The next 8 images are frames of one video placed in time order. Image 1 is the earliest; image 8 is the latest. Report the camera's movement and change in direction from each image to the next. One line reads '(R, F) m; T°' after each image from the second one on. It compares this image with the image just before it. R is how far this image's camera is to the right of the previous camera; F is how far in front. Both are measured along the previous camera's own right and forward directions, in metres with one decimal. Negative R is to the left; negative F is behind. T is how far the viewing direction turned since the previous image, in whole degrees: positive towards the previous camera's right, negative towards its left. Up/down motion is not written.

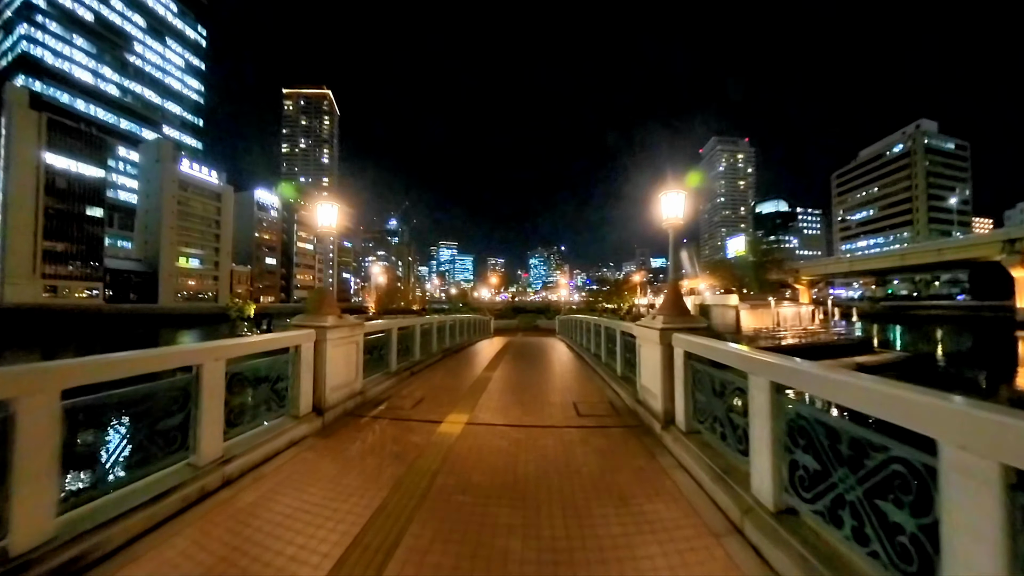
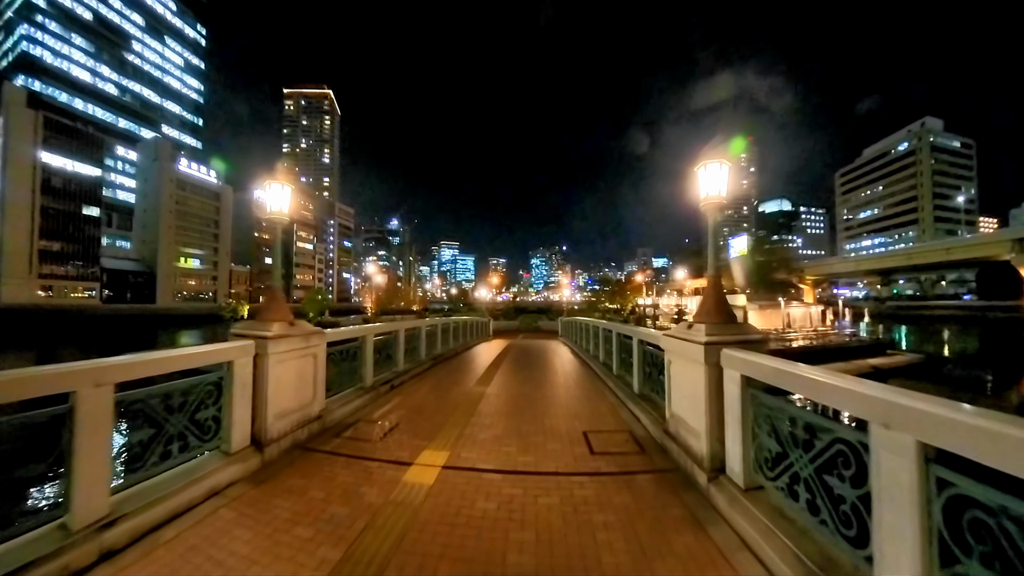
(+0.1, +1.1) m; 0°
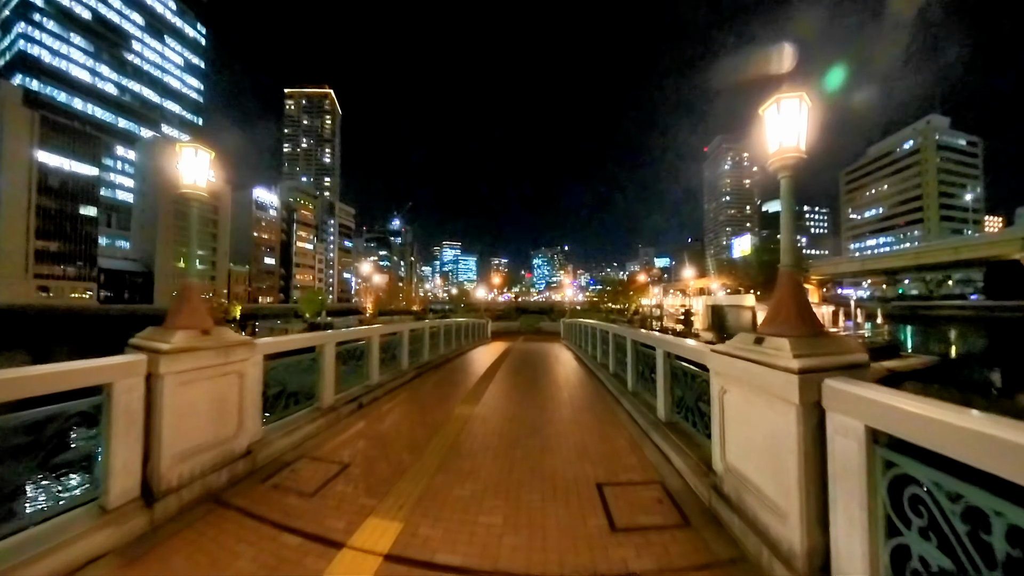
(+0.1, +1.1) m; 0°
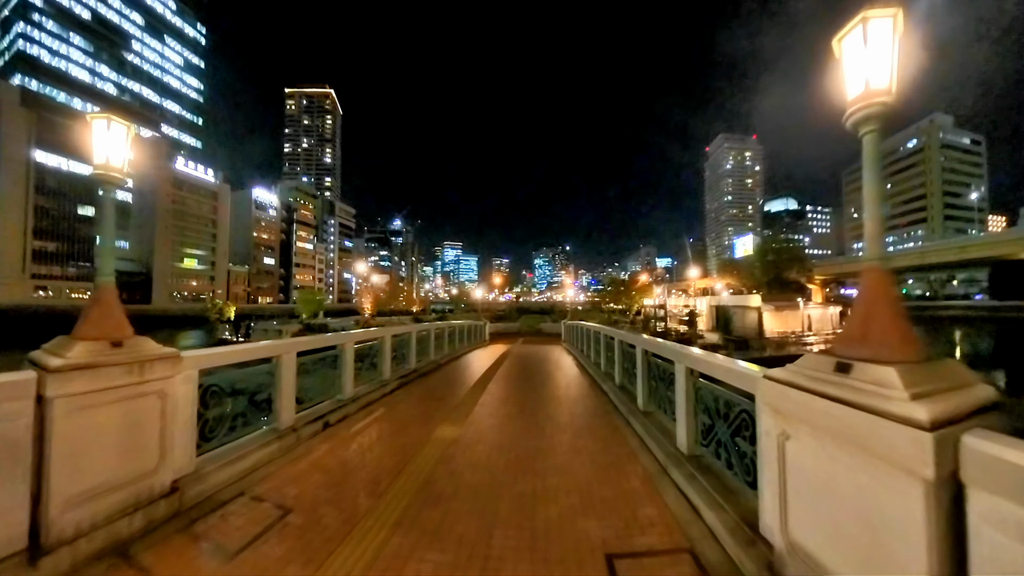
(+0.1, +0.7) m; 0°
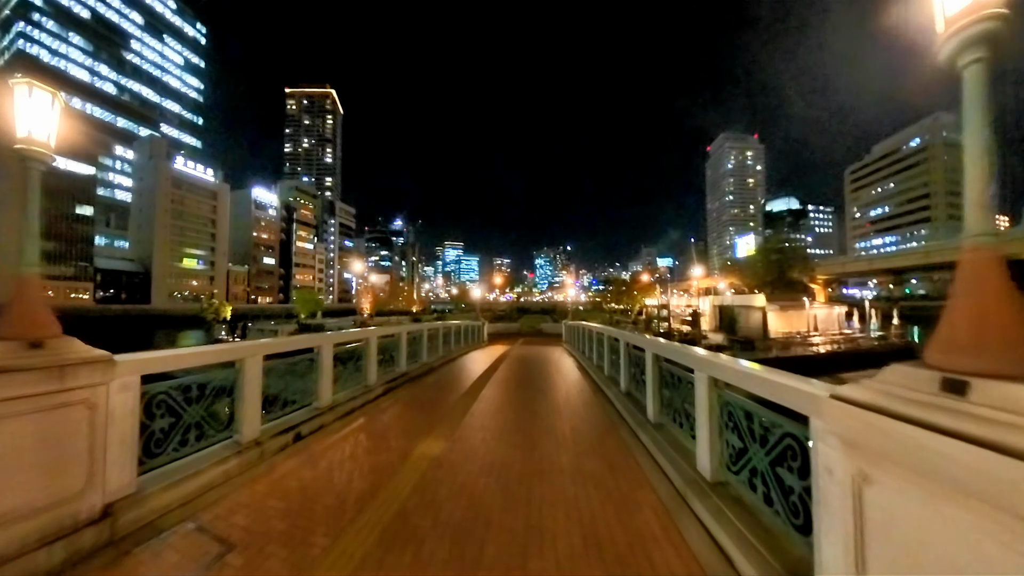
(+0.1, +0.5) m; 0°
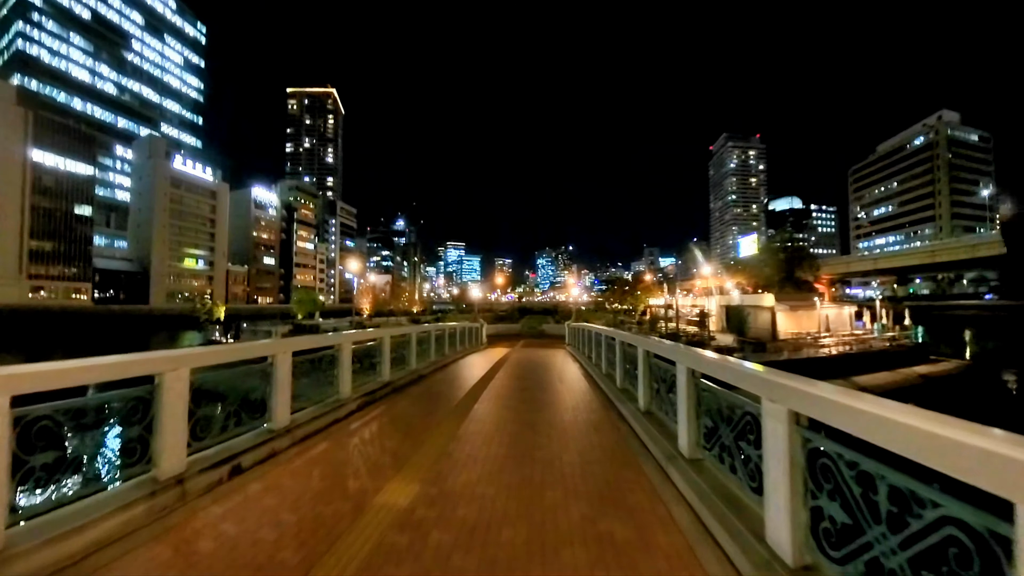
(0.0, +0.9) m; 0°
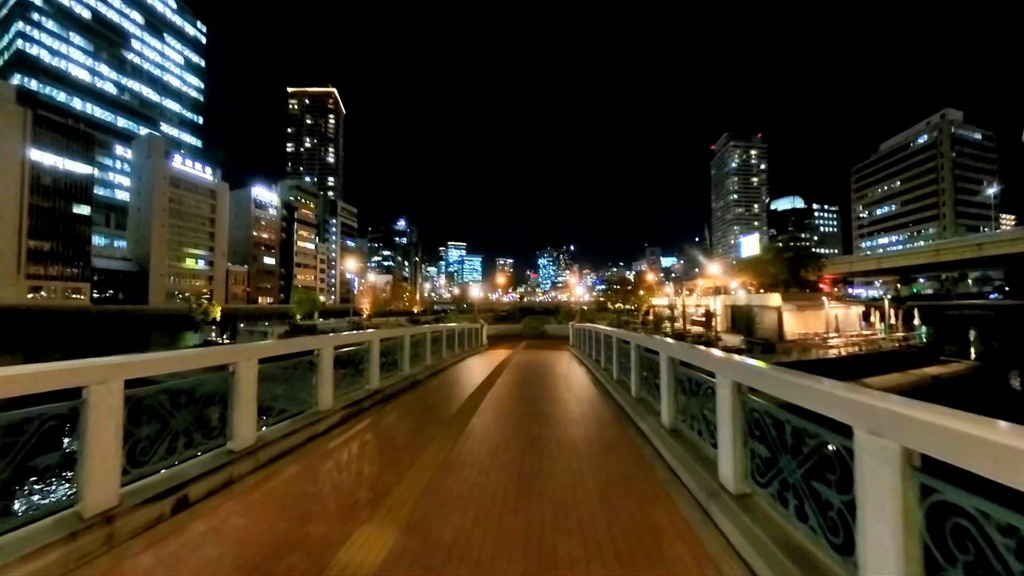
(0.0, +0.6) m; 0°
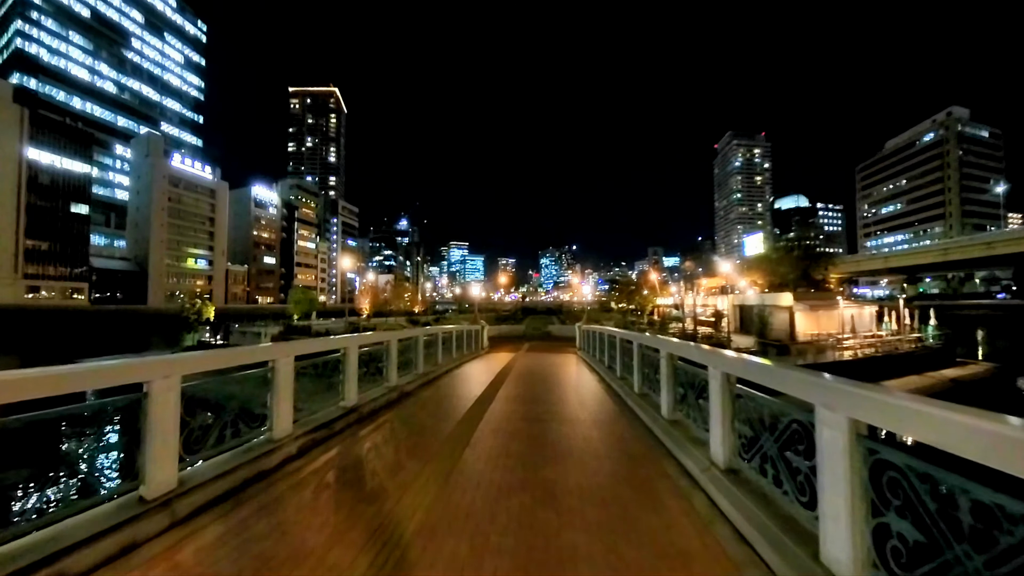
(0.0, +1.0) m; 0°
